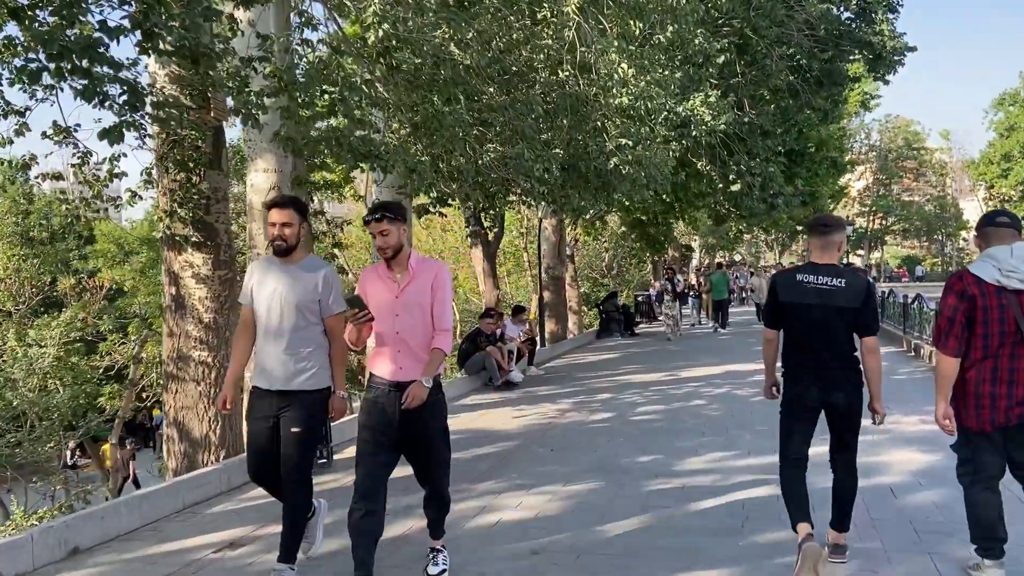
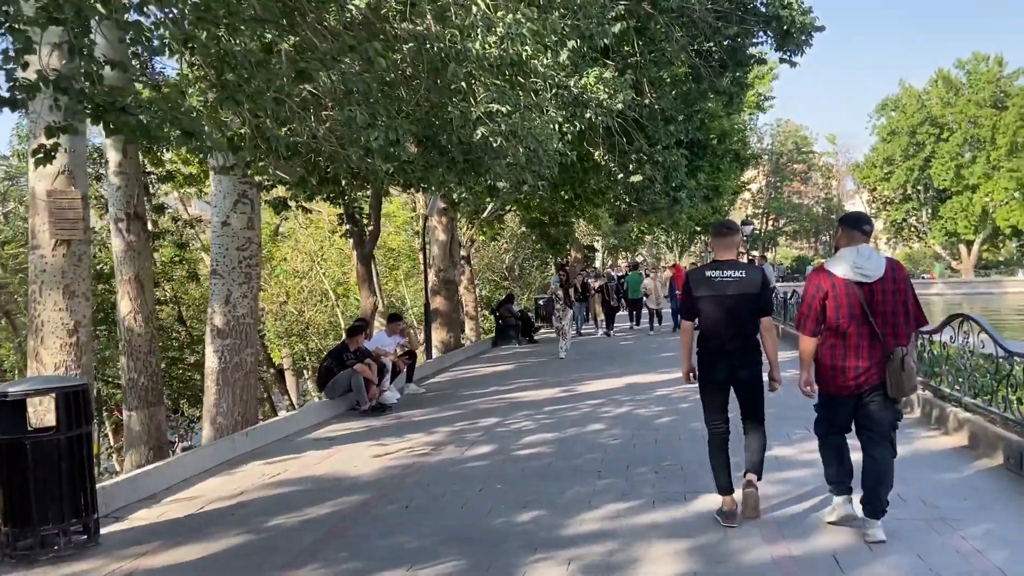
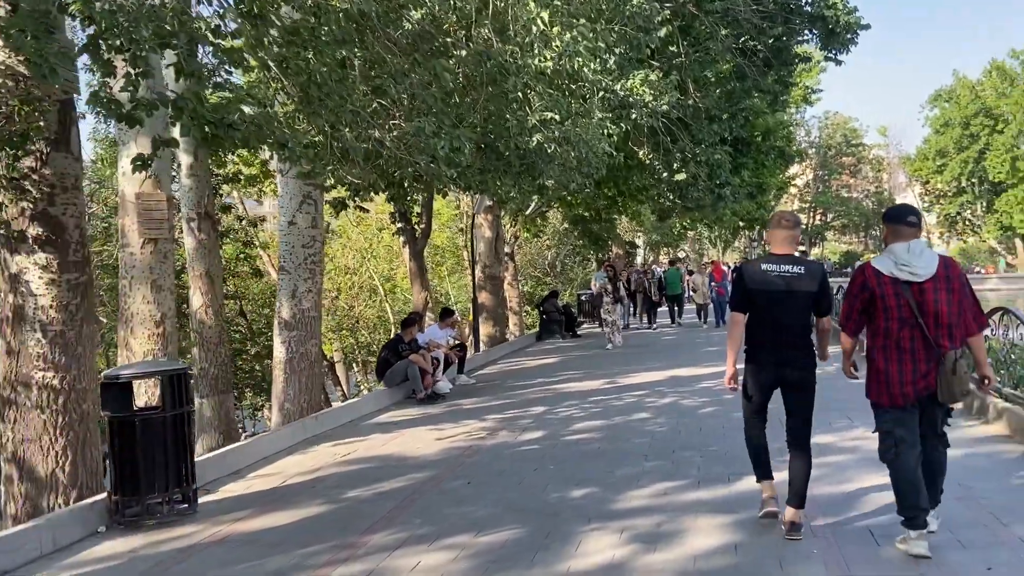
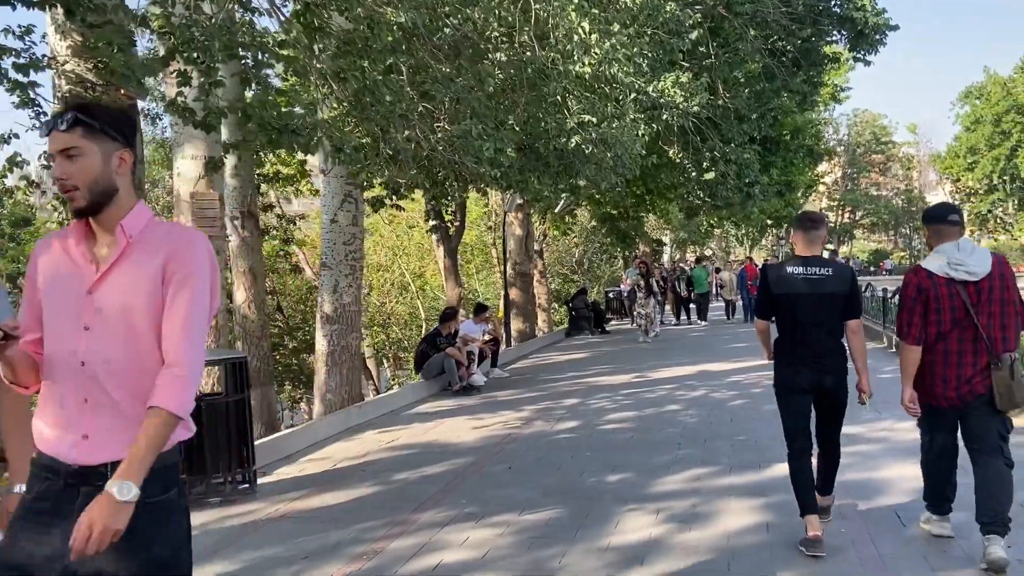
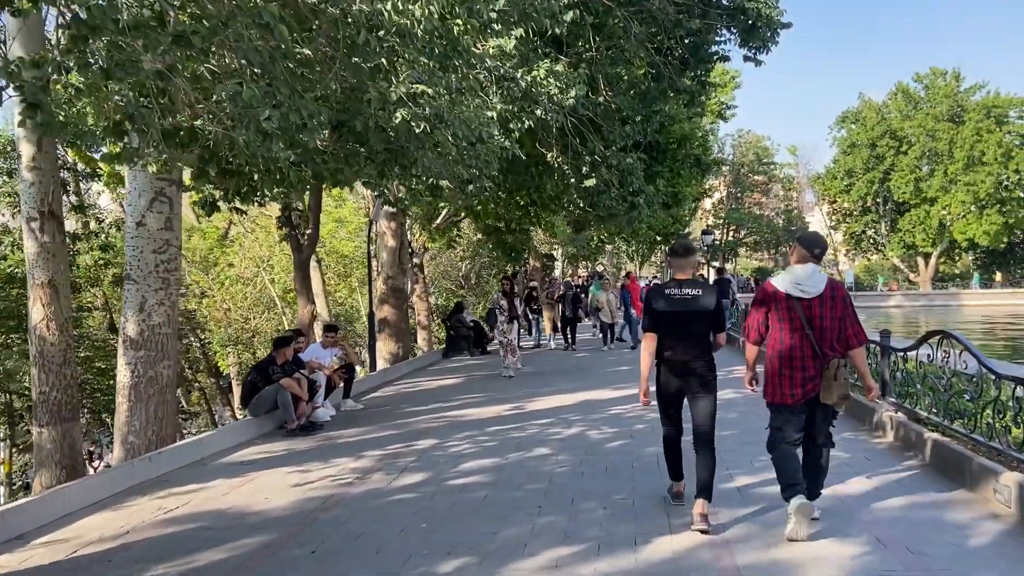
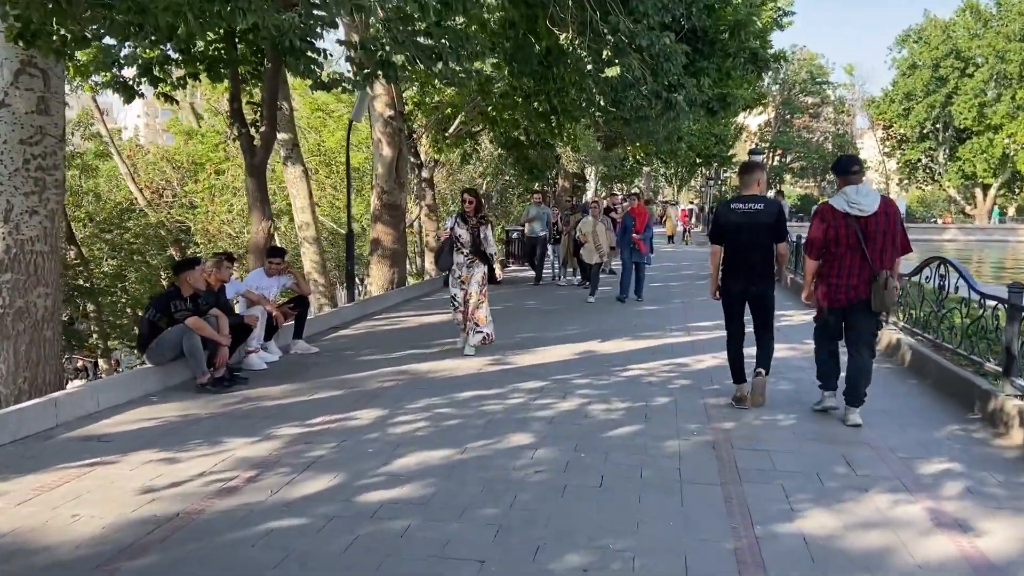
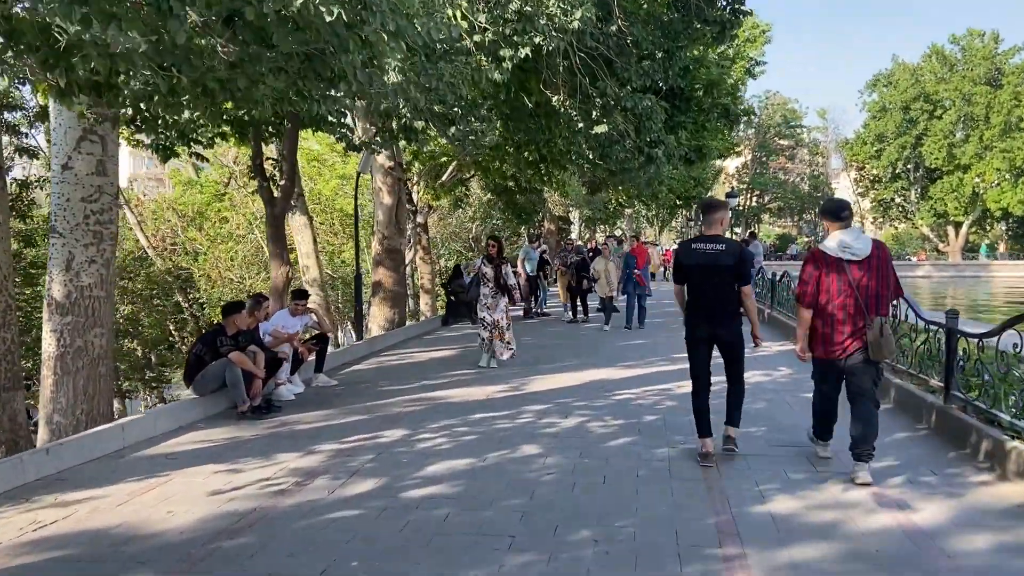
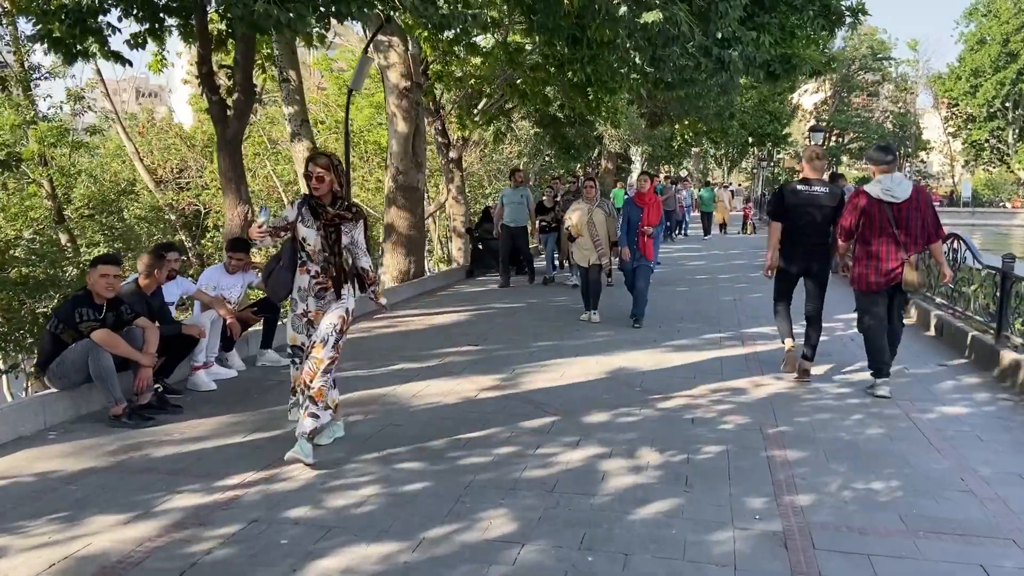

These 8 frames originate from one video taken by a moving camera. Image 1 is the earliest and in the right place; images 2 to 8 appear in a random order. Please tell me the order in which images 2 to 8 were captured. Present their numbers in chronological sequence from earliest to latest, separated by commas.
4, 3, 2, 5, 7, 6, 8
